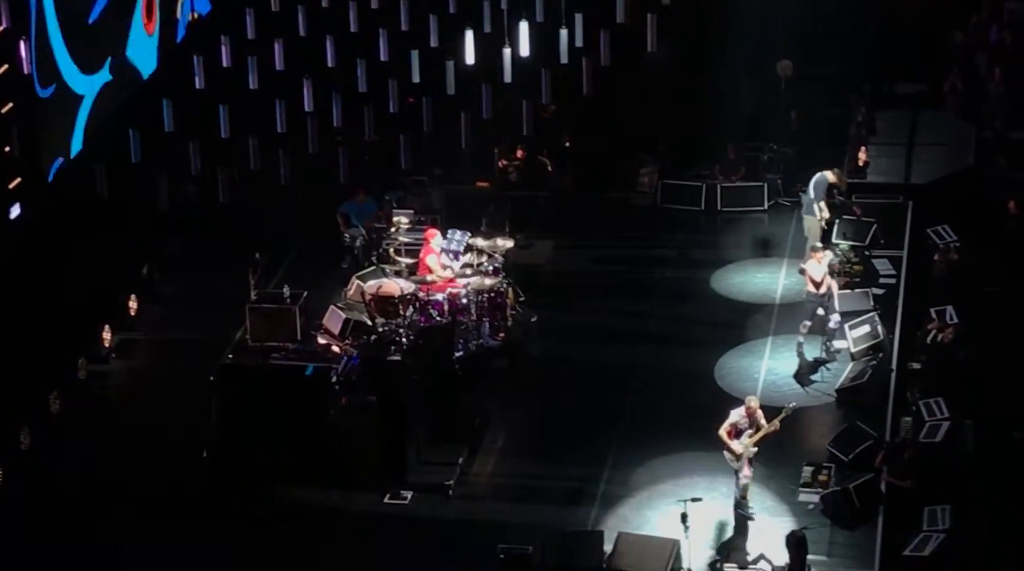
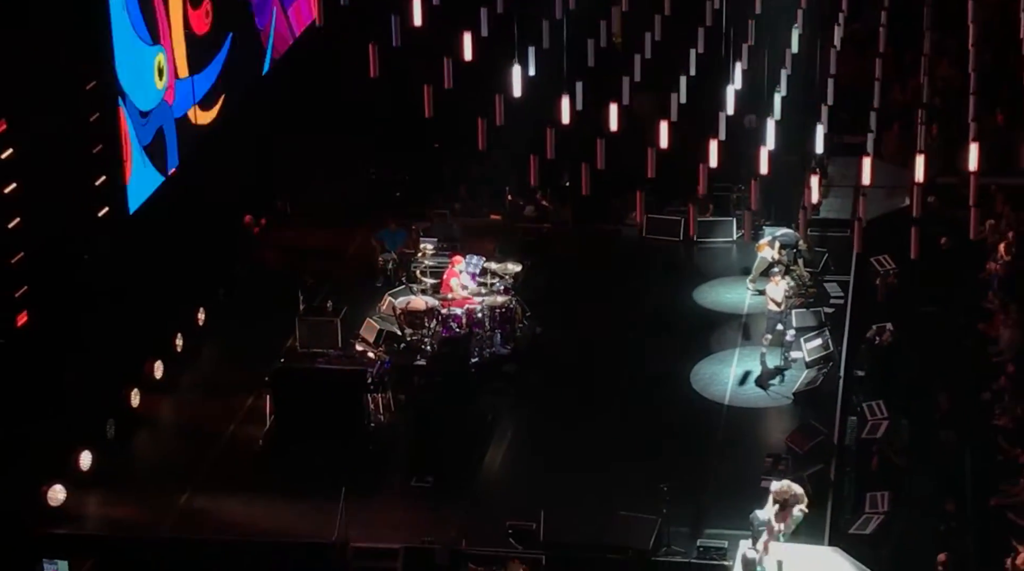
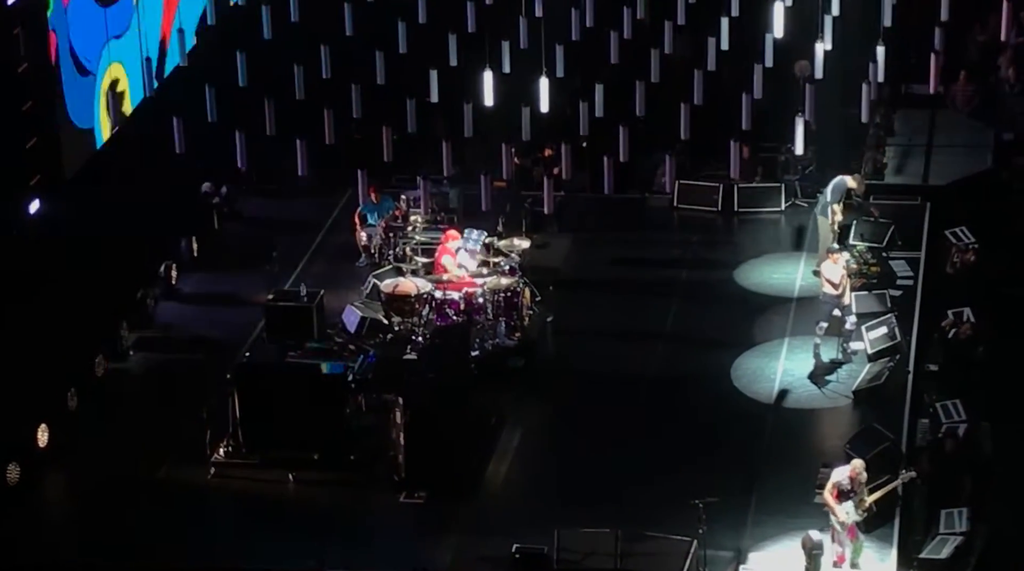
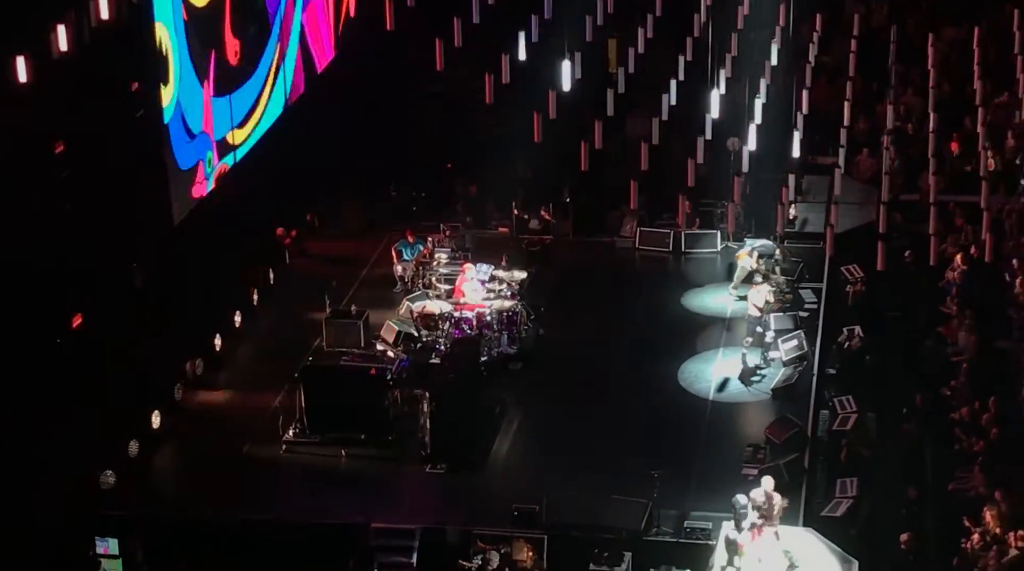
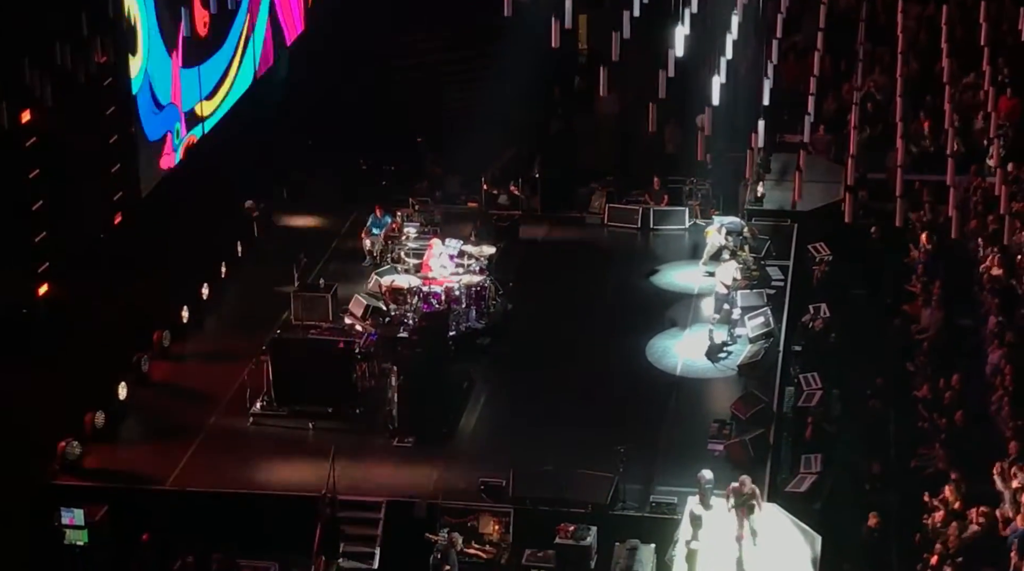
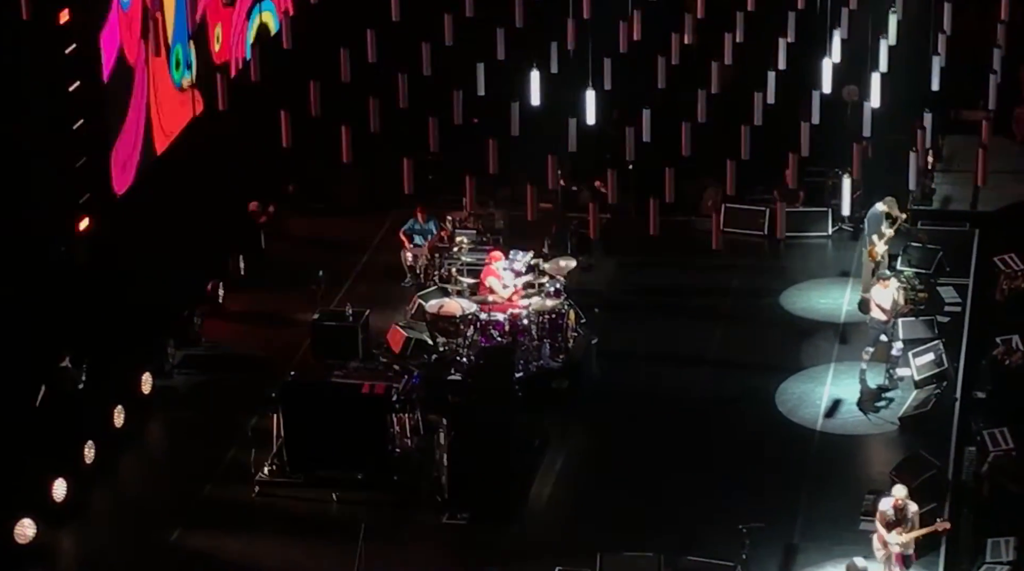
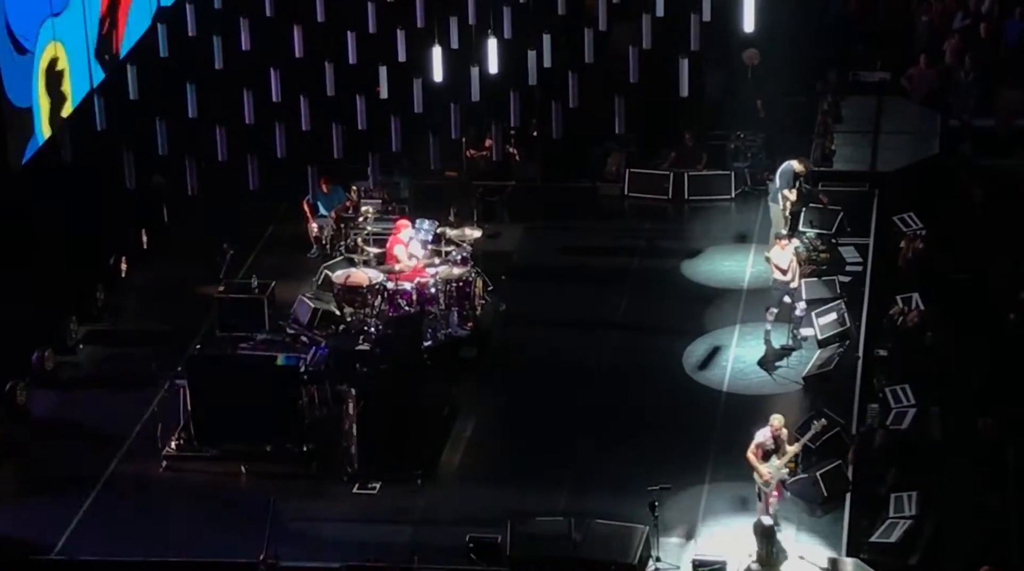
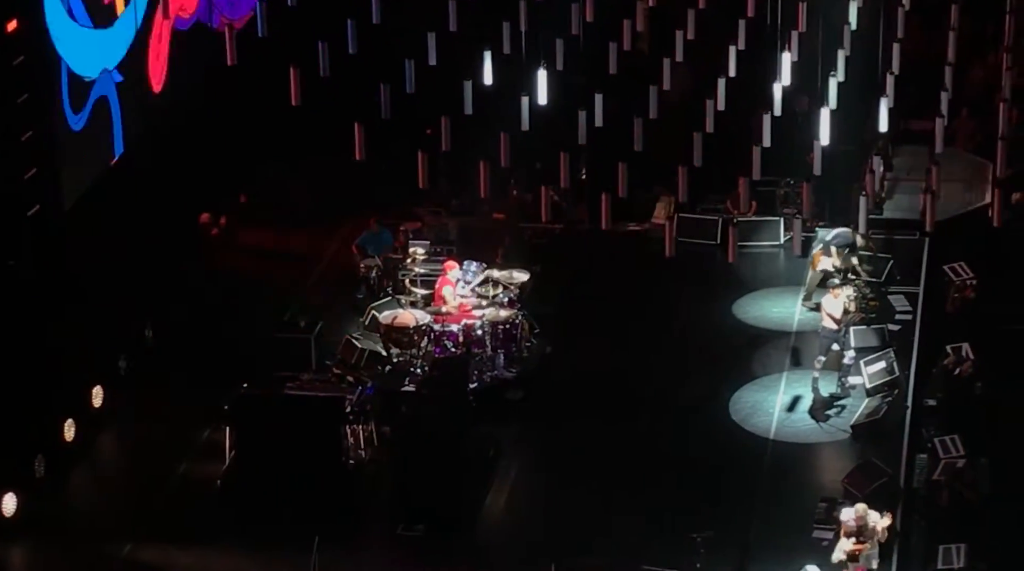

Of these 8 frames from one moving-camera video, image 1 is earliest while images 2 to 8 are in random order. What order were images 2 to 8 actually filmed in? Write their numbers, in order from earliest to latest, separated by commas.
7, 3, 6, 8, 2, 4, 5
